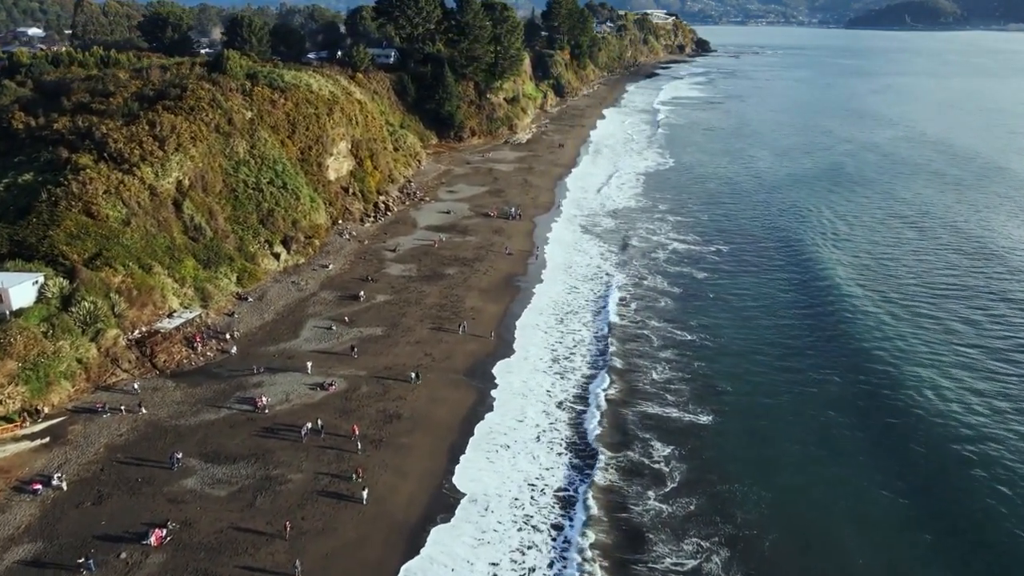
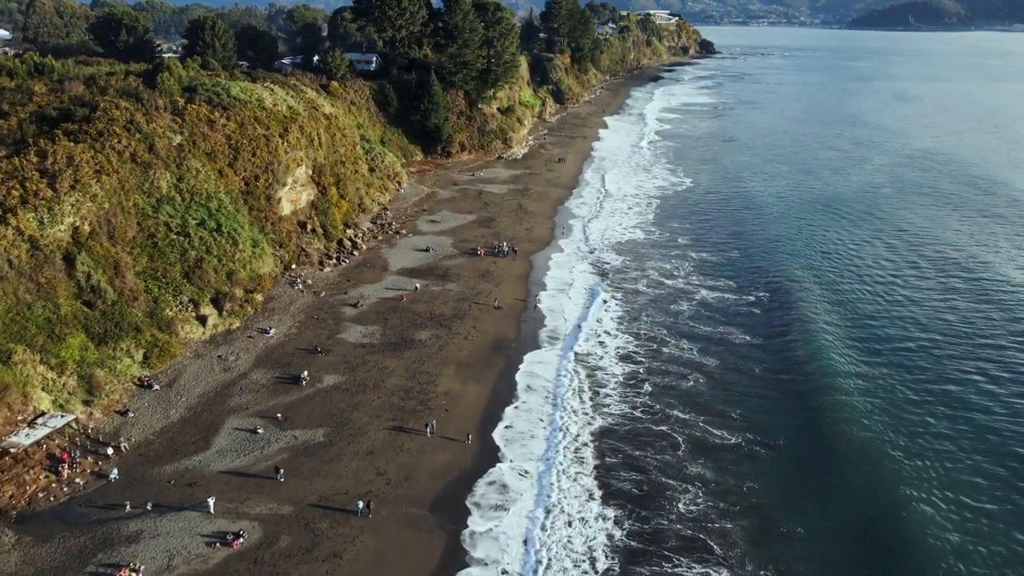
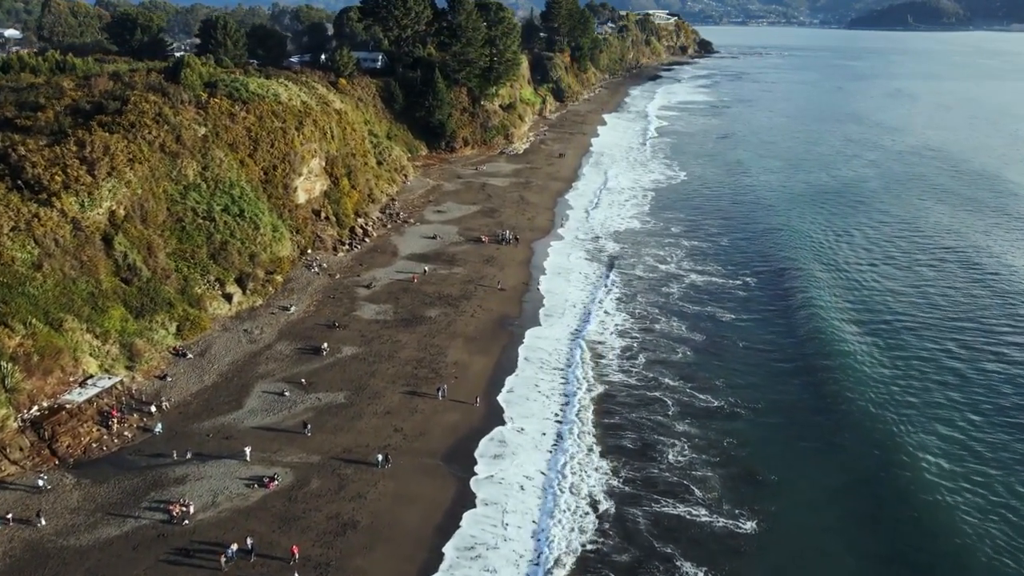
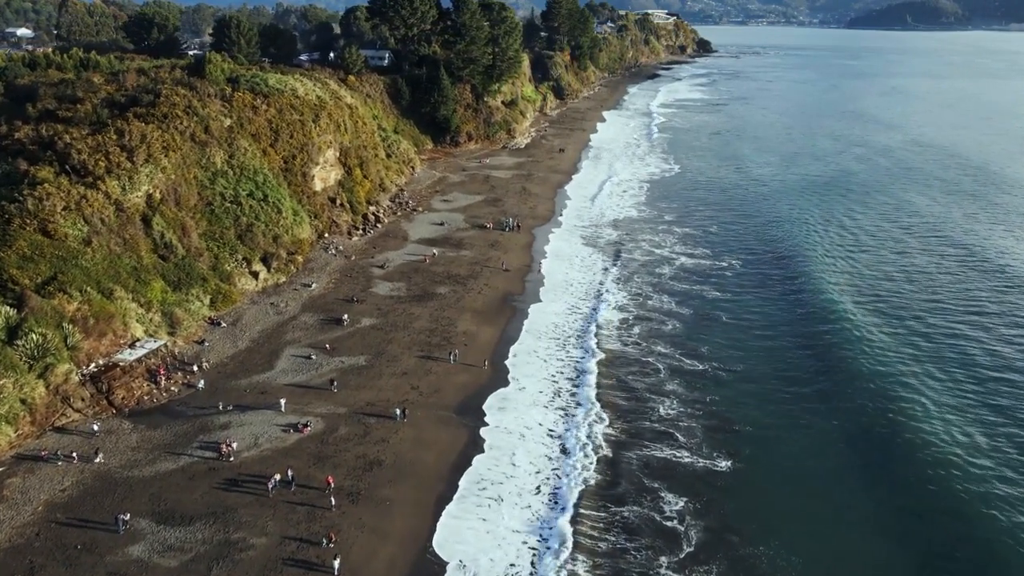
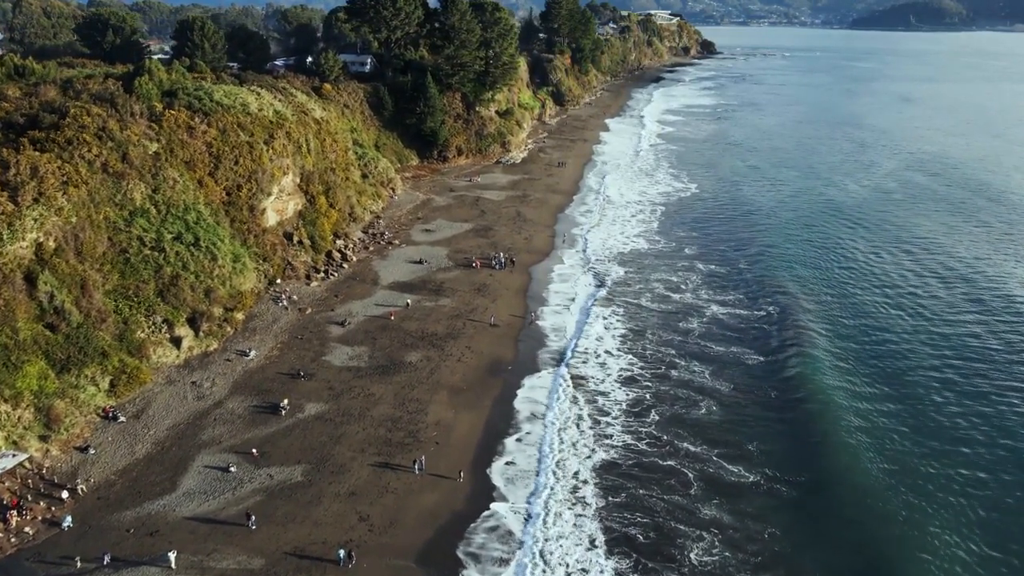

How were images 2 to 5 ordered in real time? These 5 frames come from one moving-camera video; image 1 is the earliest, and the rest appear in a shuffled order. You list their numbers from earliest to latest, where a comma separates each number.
4, 3, 2, 5
